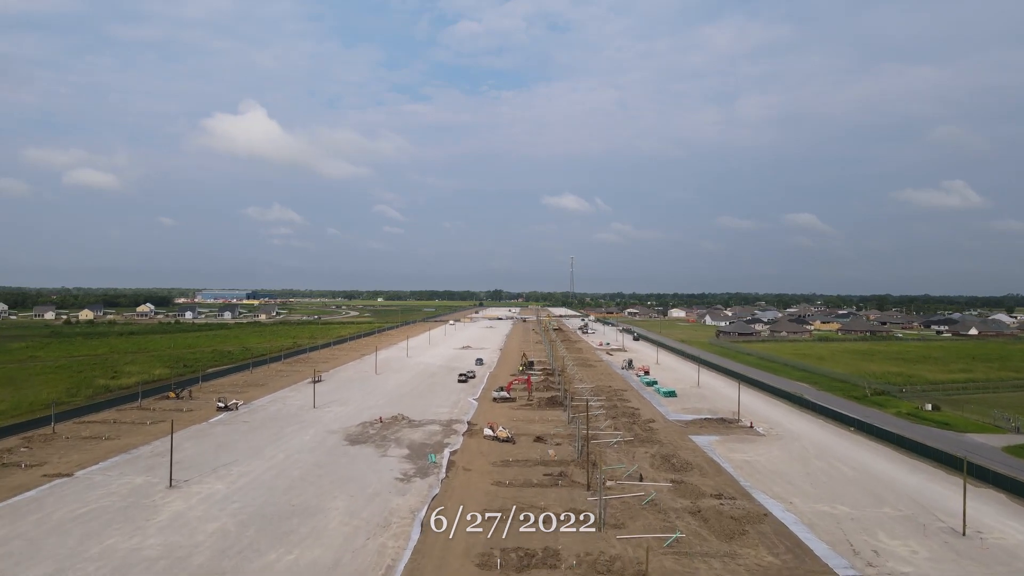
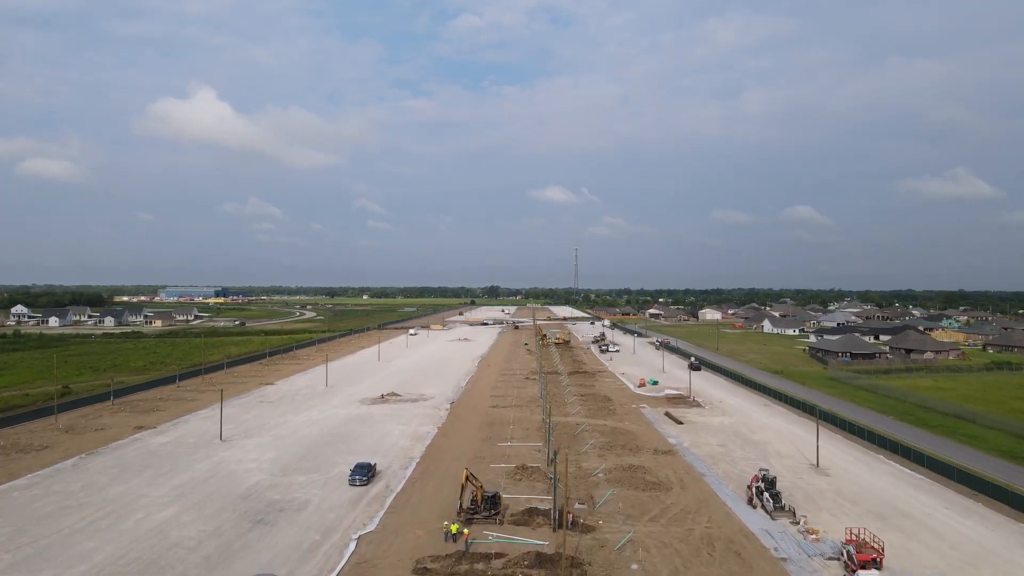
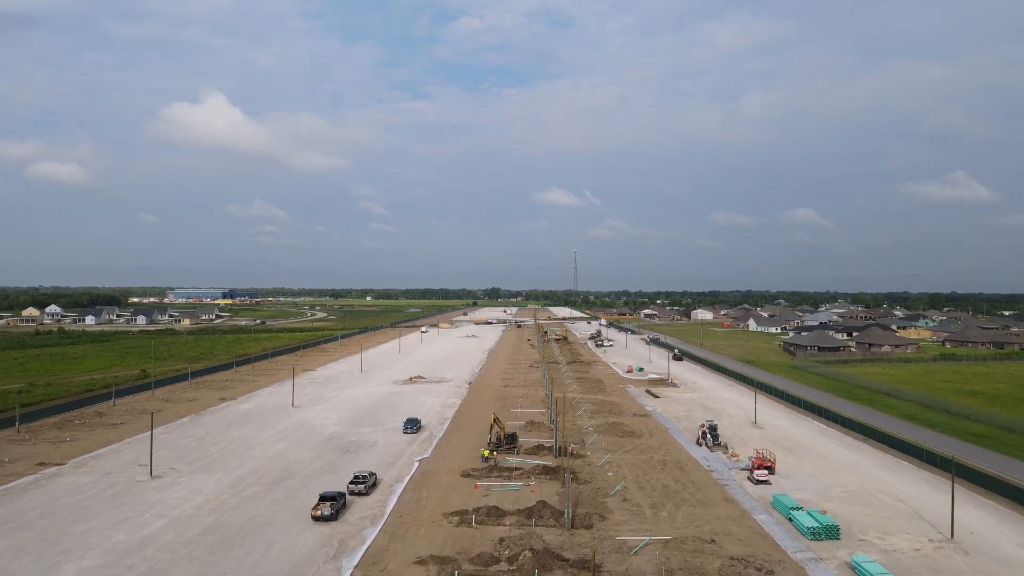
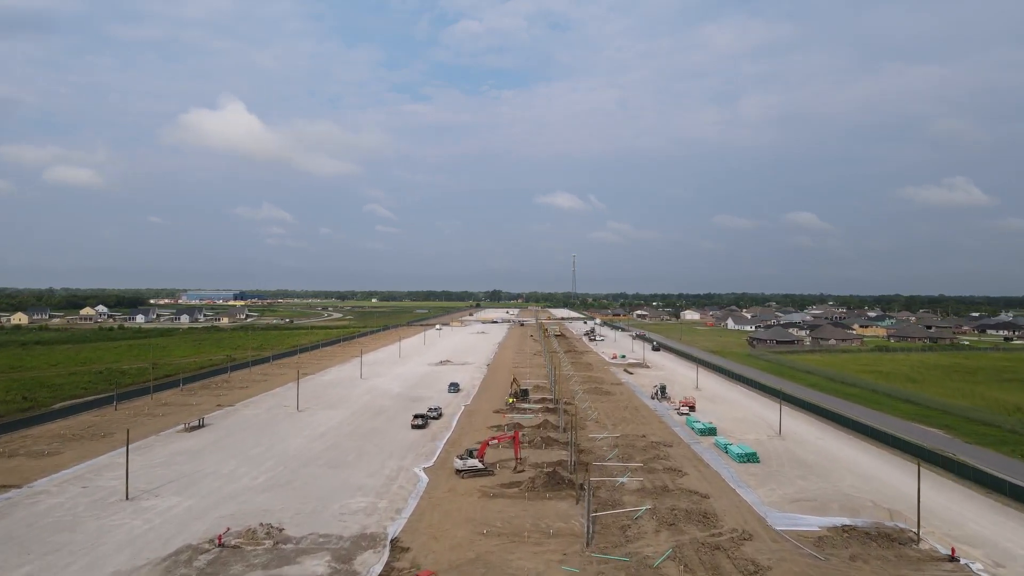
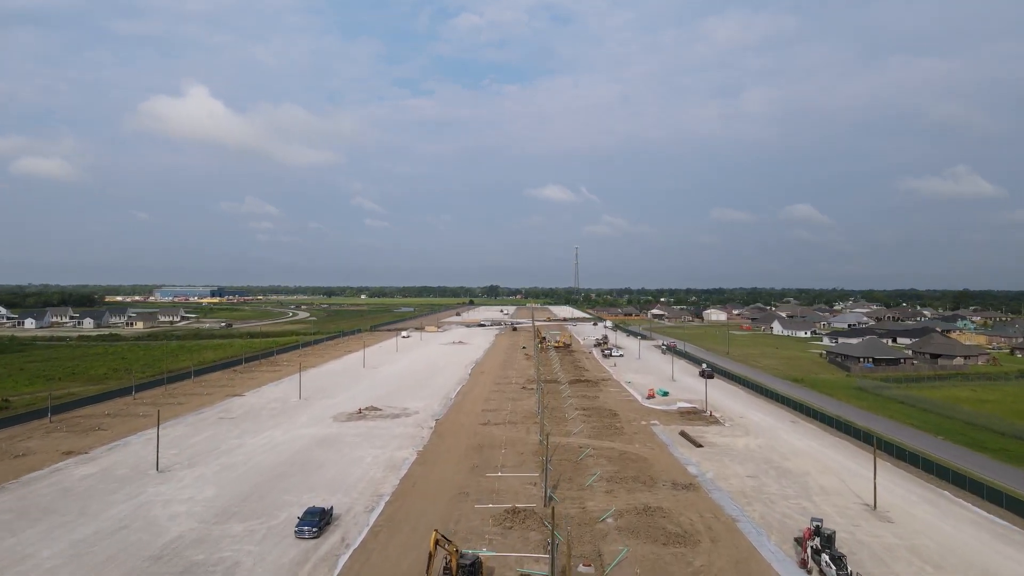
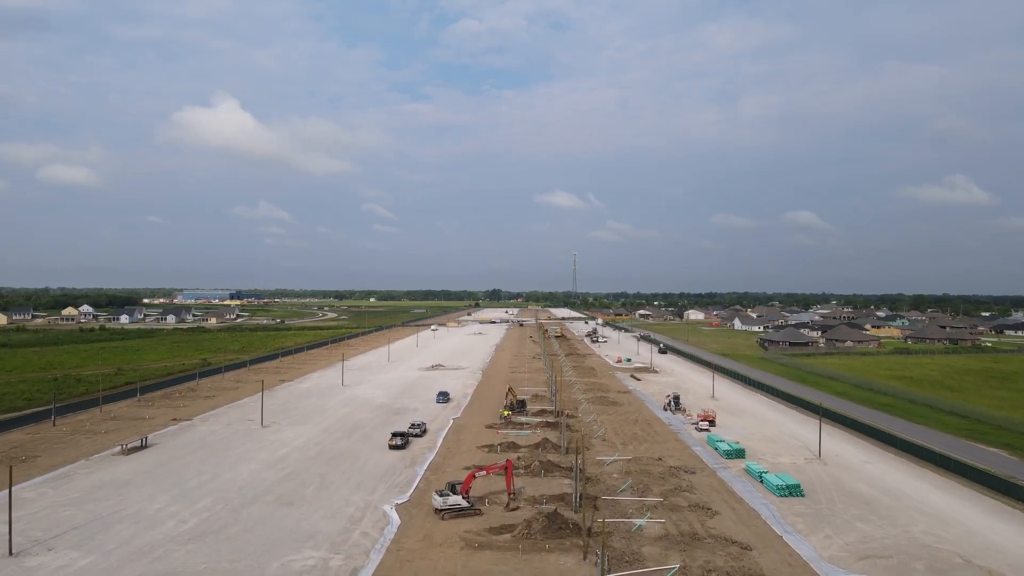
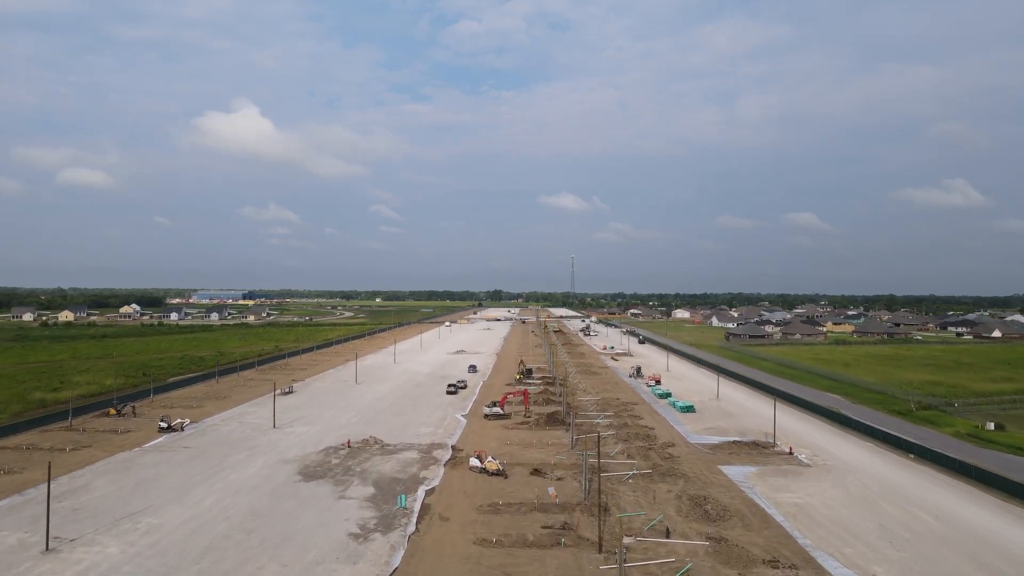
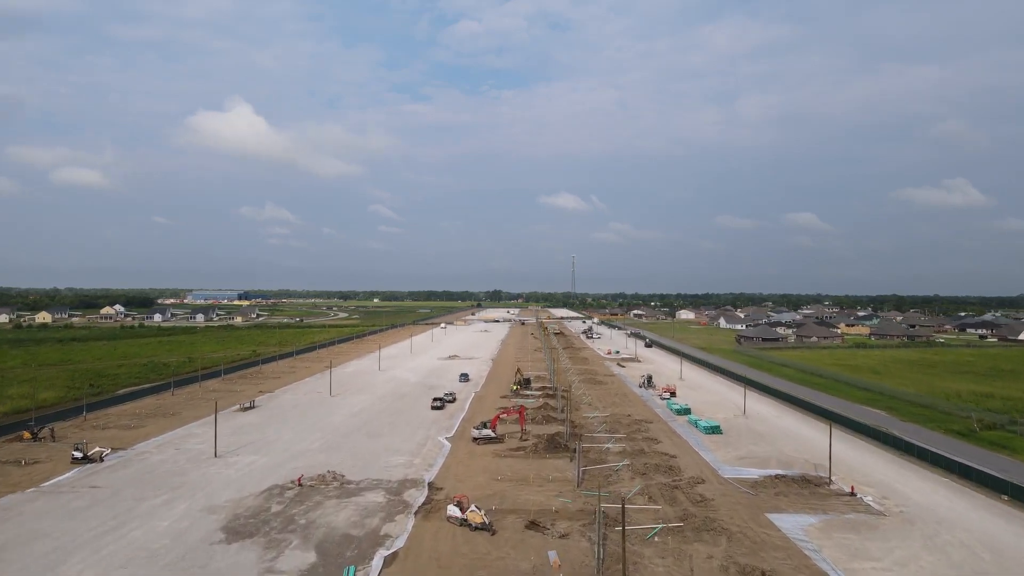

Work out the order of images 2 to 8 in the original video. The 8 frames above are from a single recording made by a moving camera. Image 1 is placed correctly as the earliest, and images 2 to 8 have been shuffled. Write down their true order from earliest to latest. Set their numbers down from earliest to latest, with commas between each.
7, 8, 4, 6, 3, 2, 5
